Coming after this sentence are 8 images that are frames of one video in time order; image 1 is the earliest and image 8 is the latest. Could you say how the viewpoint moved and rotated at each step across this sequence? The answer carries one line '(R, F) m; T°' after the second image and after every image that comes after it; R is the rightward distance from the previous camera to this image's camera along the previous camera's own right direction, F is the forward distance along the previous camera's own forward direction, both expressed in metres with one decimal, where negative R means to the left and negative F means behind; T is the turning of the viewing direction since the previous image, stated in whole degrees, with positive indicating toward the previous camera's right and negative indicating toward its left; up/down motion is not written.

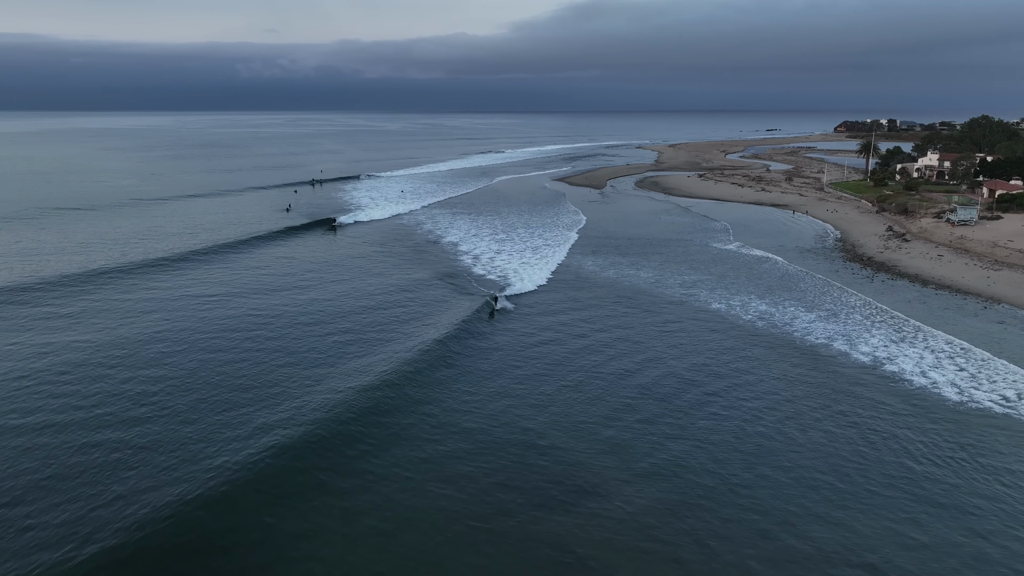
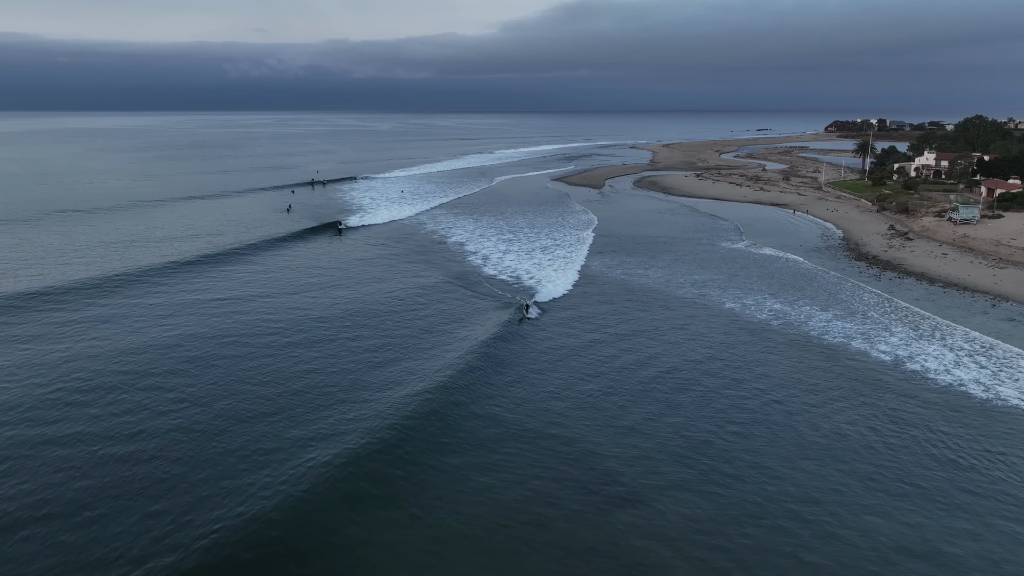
(-1.0, 0.0) m; +1°
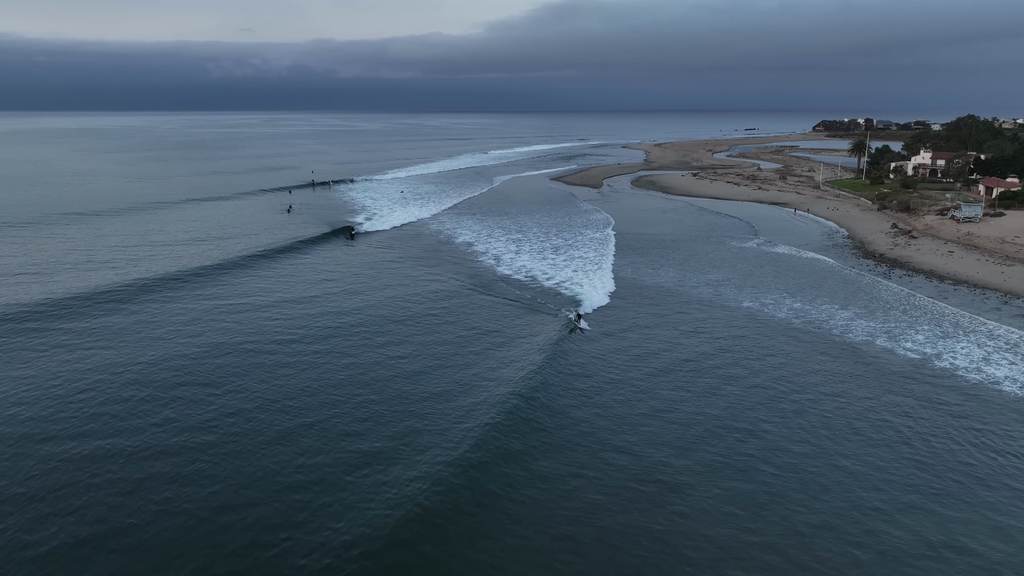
(-1.4, +0.1) m; +1°
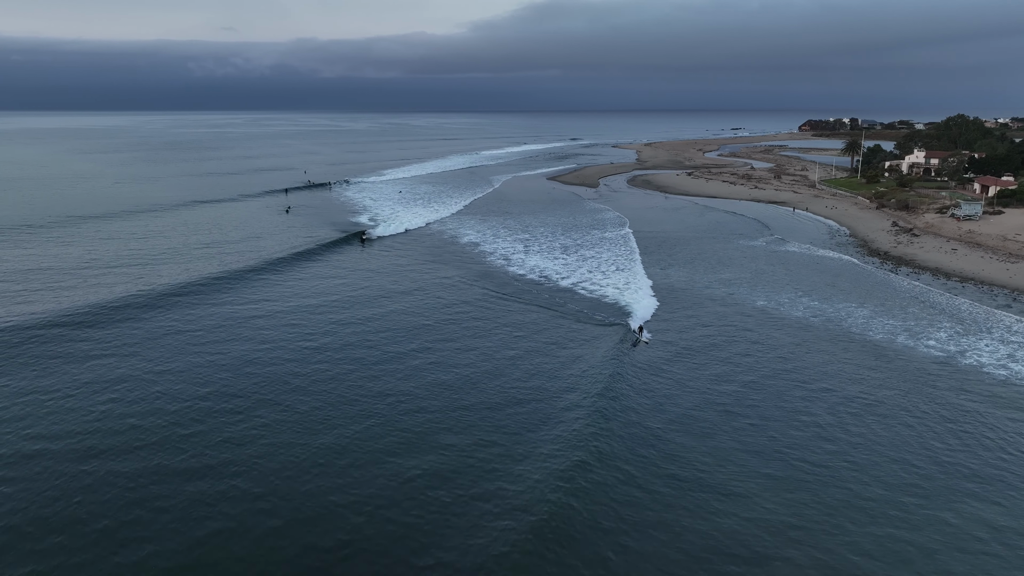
(-1.4, +0.1) m; +1°
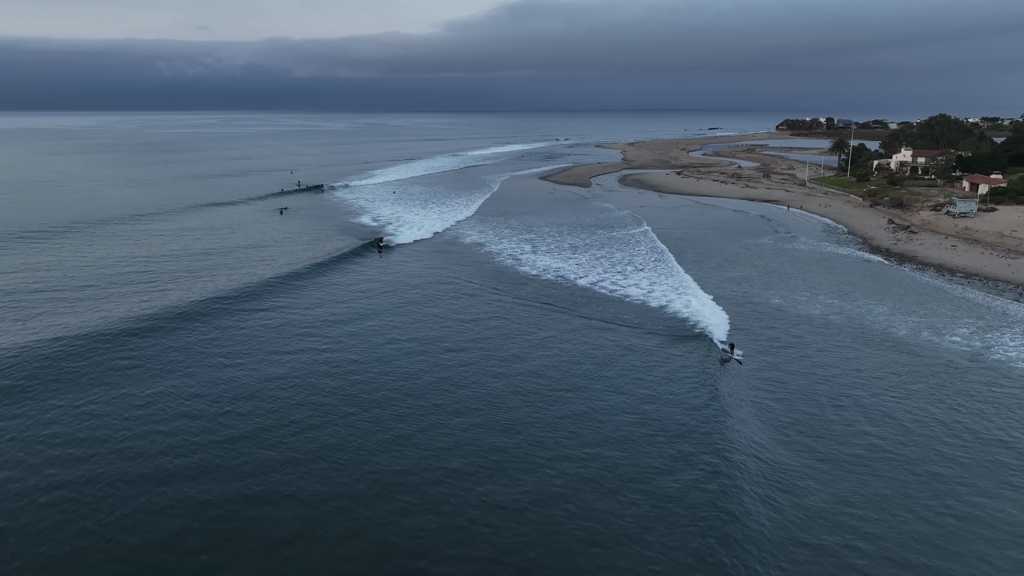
(-1.8, +0.1) m; +2°
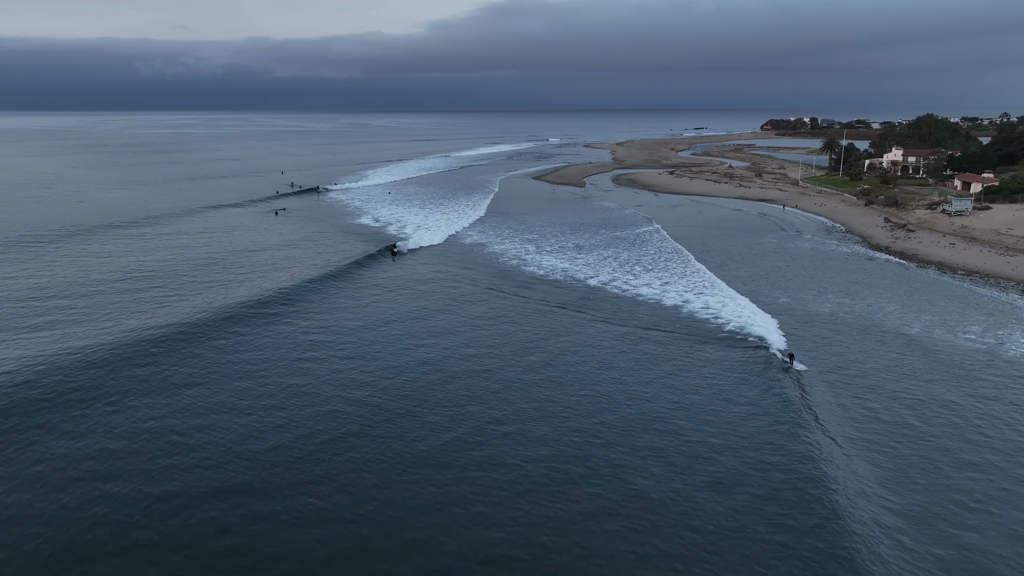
(-1.1, +0.2) m; +1°
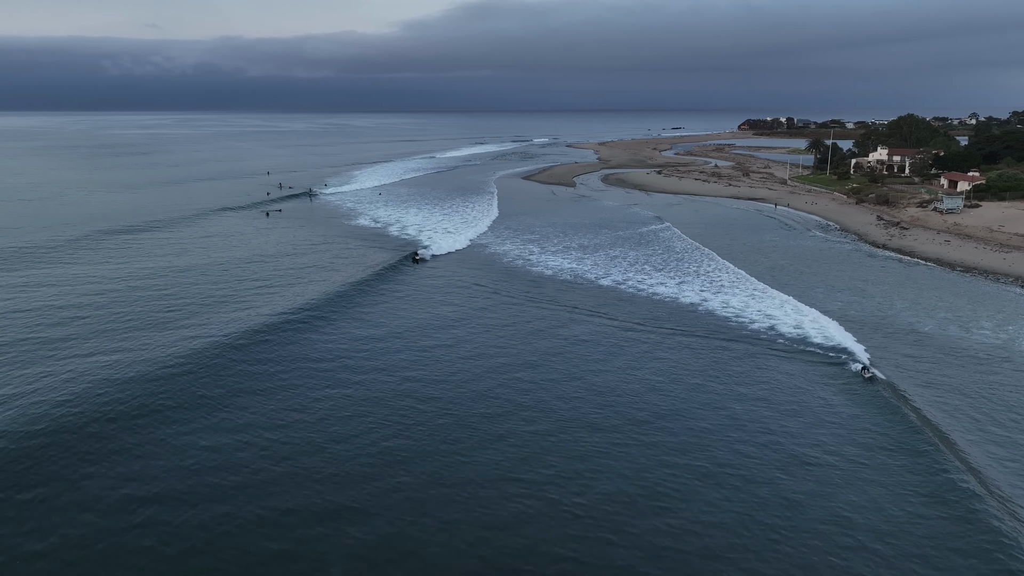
(-1.6, +0.2) m; +2°
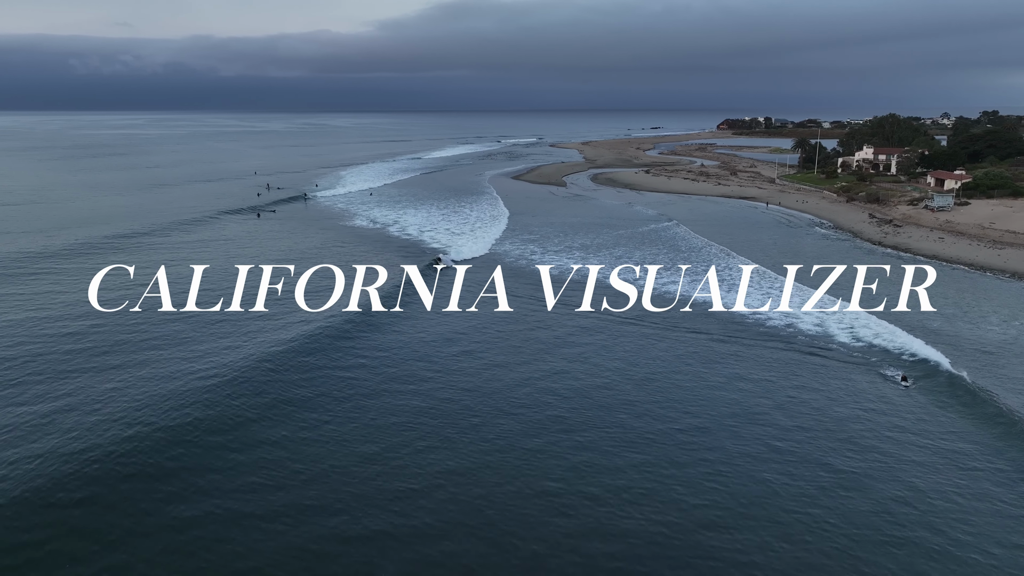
(-1.4, +0.2) m; +2°
